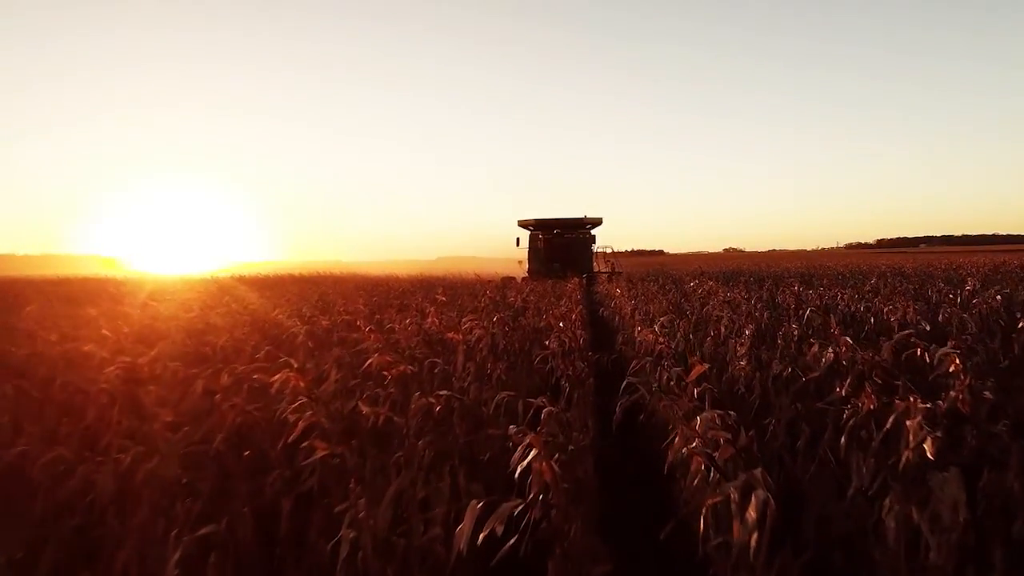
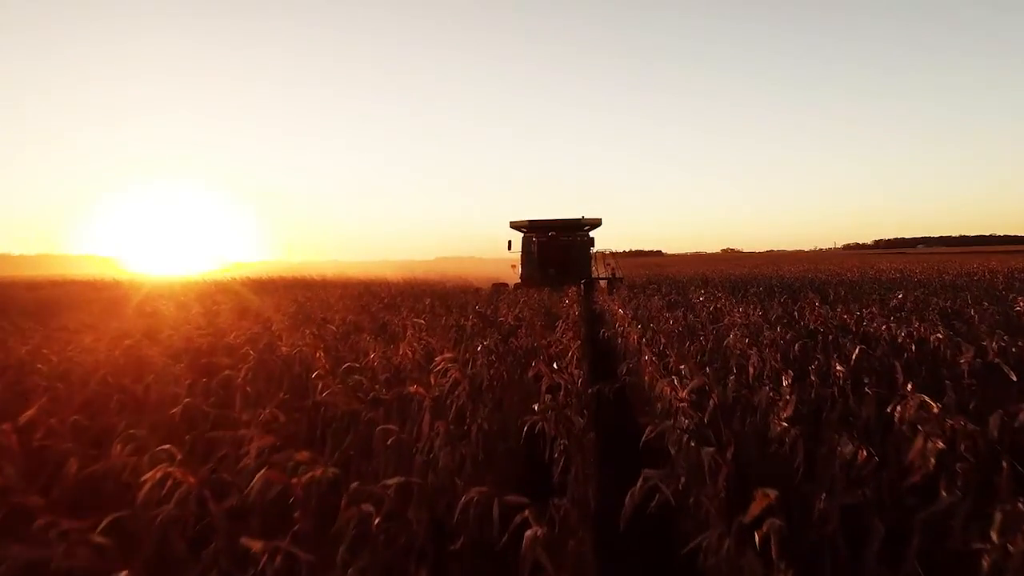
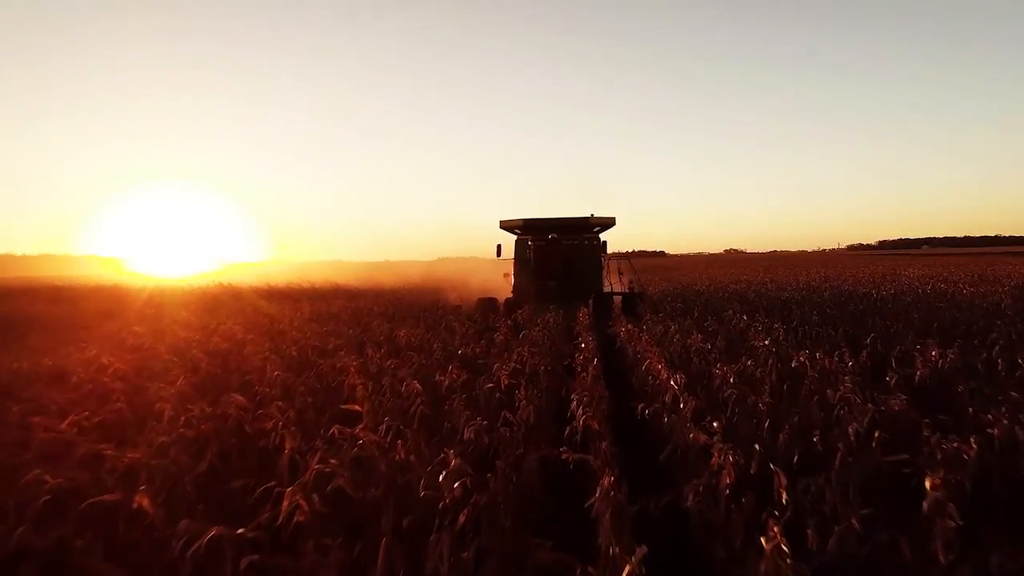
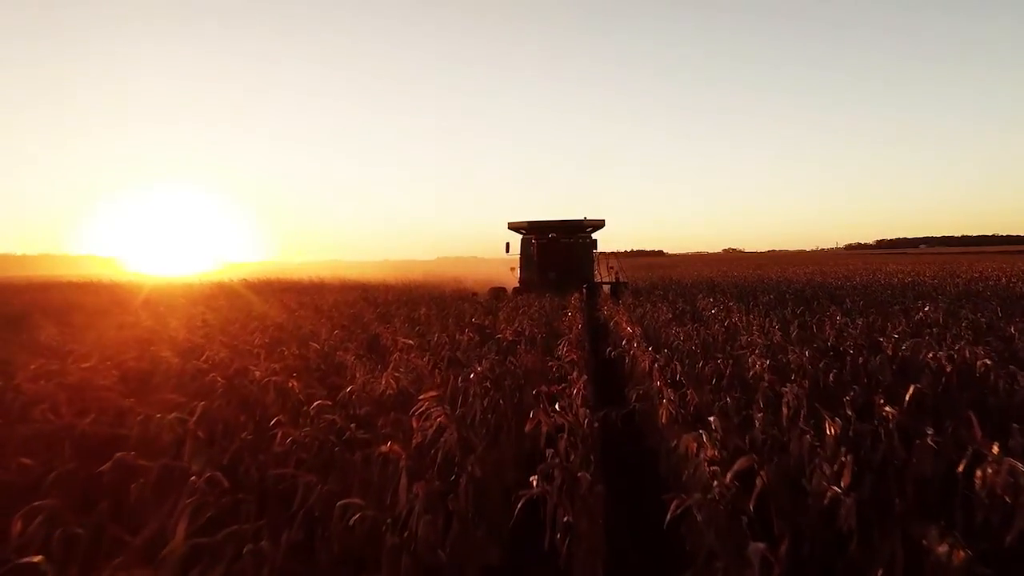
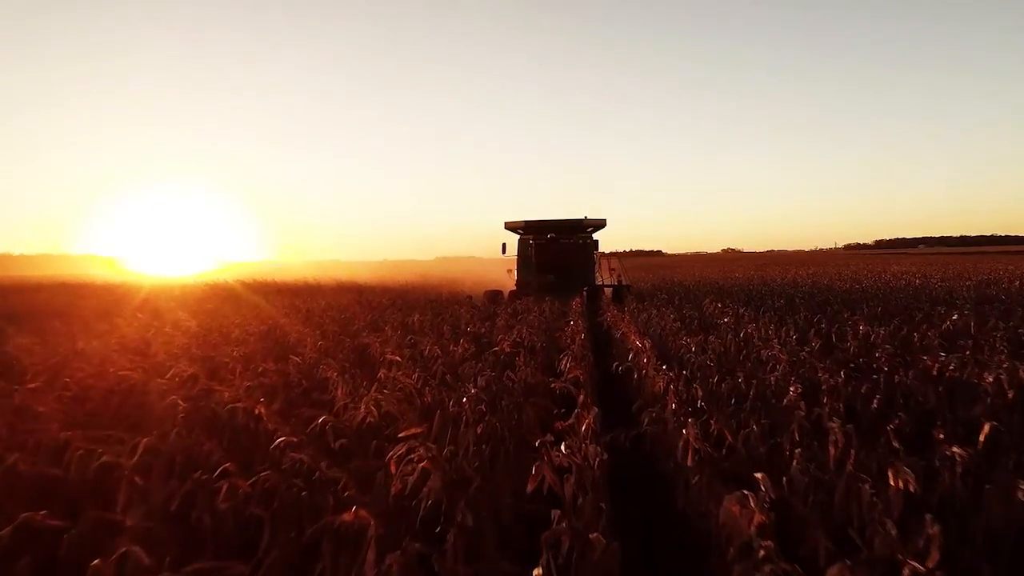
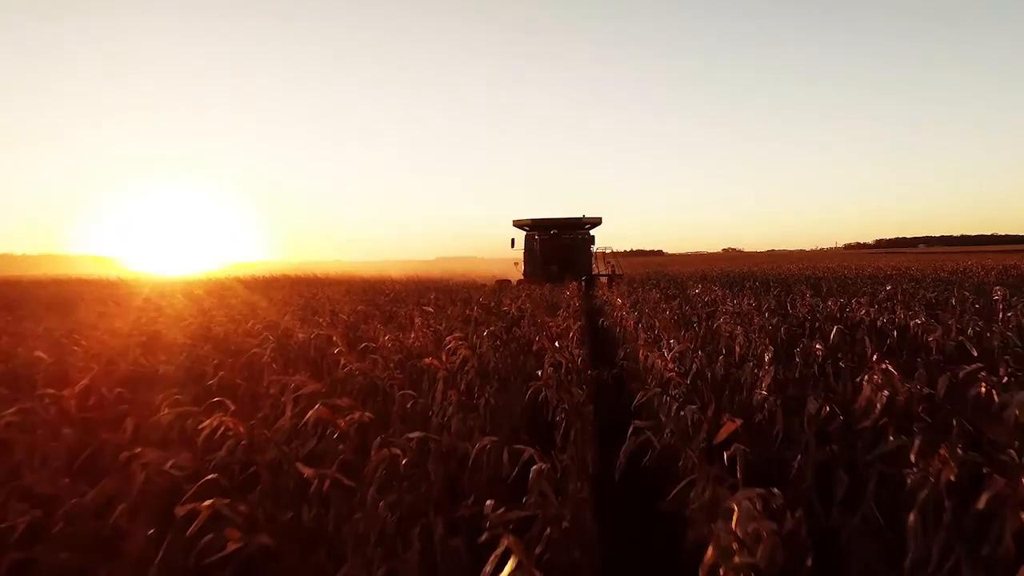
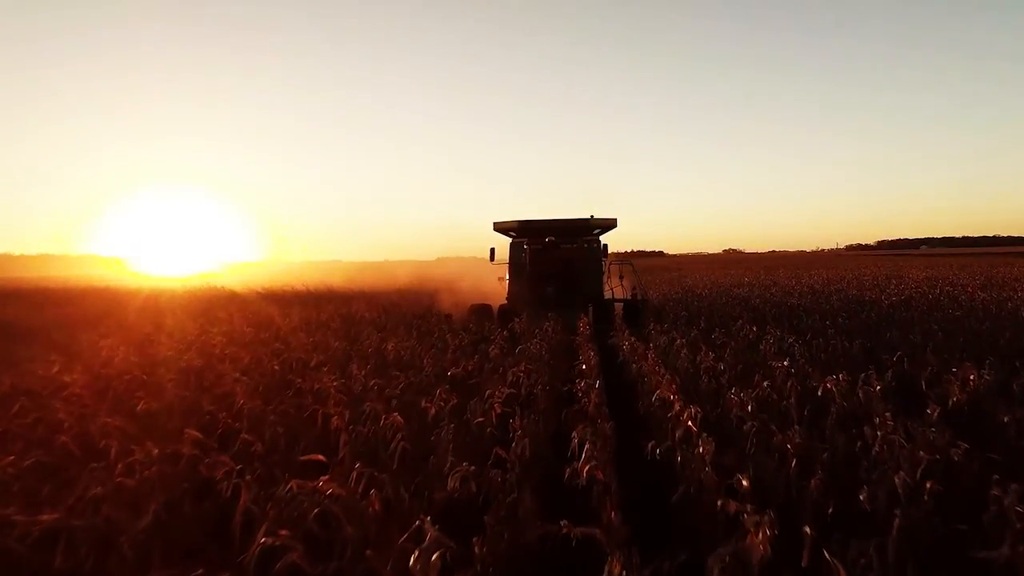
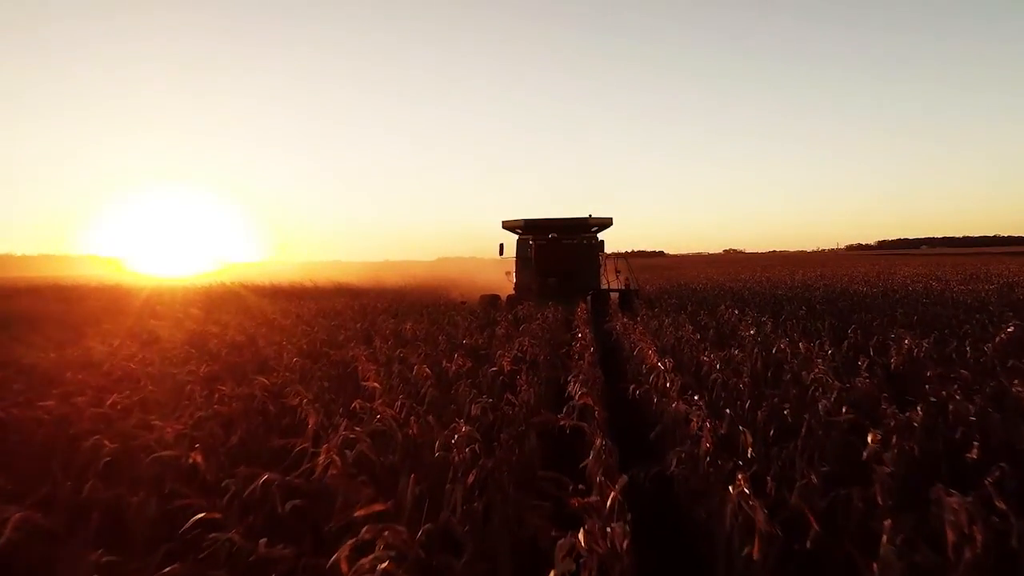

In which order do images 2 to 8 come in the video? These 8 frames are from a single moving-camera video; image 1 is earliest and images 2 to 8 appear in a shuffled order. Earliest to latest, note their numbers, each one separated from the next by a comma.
6, 2, 4, 5, 8, 3, 7
